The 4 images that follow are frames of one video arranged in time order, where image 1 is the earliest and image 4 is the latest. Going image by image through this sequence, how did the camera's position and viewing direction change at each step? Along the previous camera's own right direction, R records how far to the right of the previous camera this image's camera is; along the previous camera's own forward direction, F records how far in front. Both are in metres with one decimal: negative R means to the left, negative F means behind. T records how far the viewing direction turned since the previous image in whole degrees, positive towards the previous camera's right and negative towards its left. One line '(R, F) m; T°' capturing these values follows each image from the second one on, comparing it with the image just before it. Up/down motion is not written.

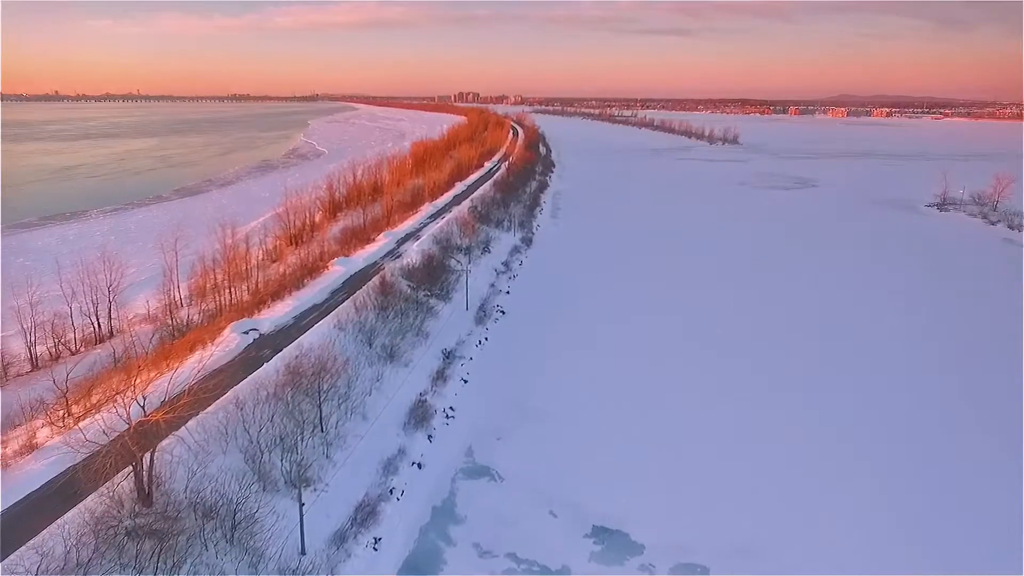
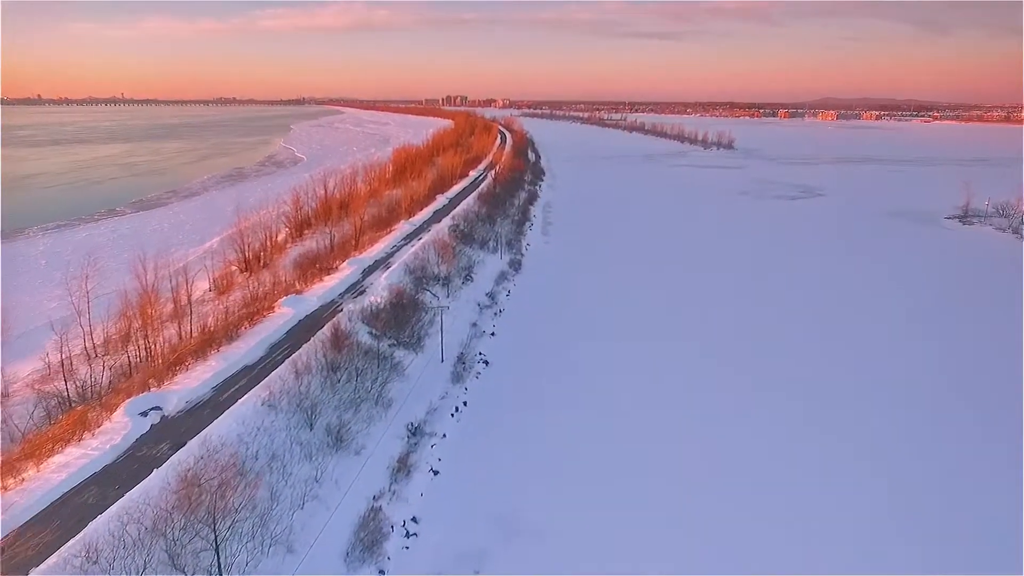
(+0.1, +1.8) m; +1°
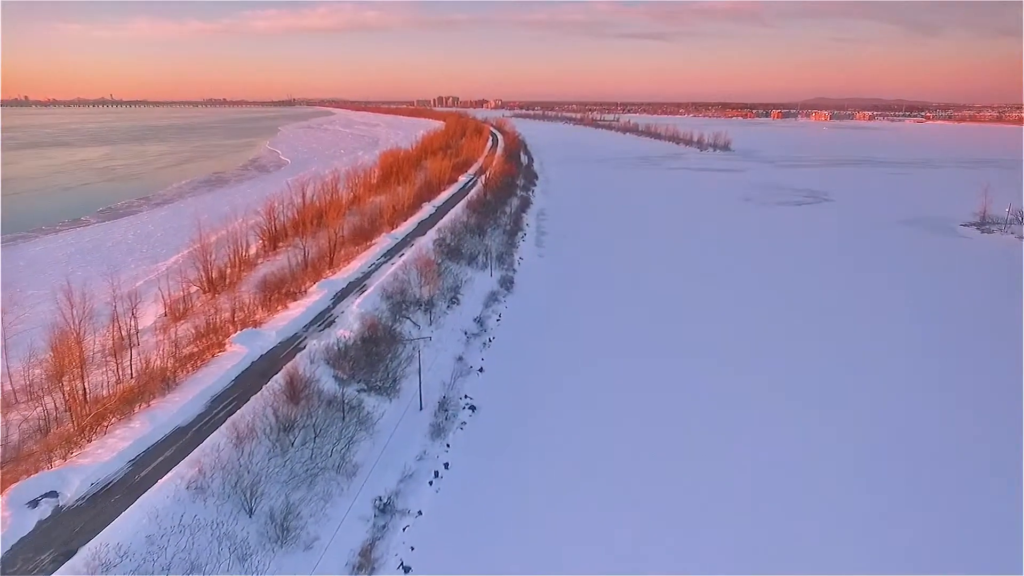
(0.0, +1.2) m; +1°
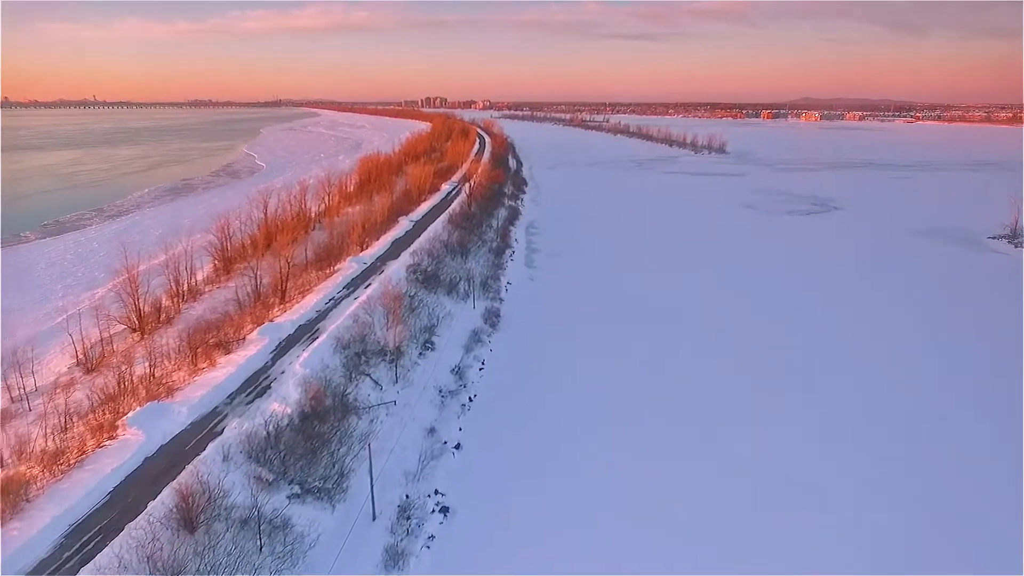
(+0.1, +1.8) m; +1°
